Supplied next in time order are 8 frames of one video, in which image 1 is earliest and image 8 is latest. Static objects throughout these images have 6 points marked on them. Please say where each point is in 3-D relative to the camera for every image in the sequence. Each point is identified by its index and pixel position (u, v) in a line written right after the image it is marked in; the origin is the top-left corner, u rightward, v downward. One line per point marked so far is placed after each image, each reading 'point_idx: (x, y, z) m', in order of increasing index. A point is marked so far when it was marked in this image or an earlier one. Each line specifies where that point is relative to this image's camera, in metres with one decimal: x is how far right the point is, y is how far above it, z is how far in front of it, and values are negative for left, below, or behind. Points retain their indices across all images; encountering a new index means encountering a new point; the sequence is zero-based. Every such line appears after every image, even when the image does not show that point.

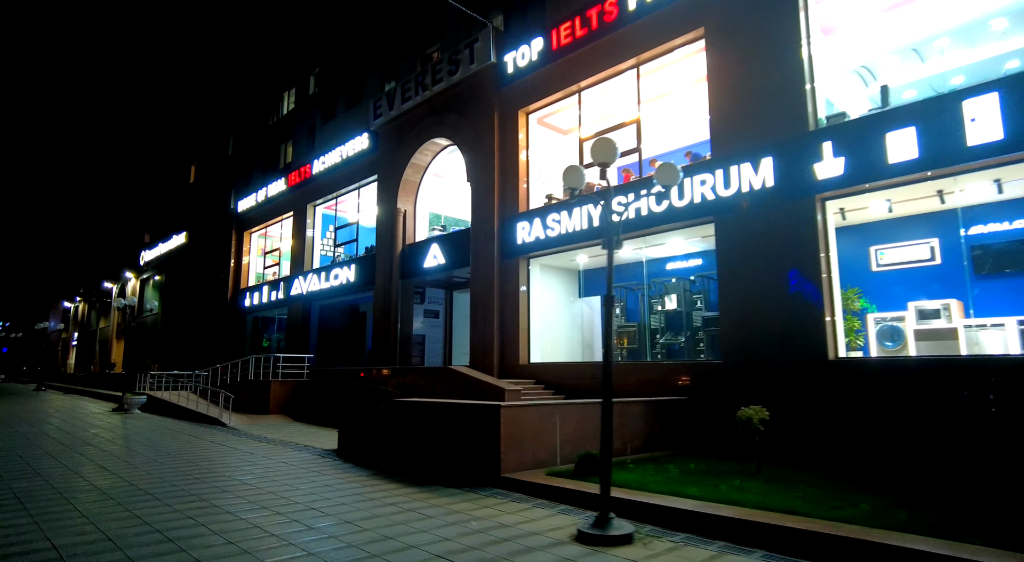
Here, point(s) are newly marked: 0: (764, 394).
0: (+4.4, -2.0, +10.6) m
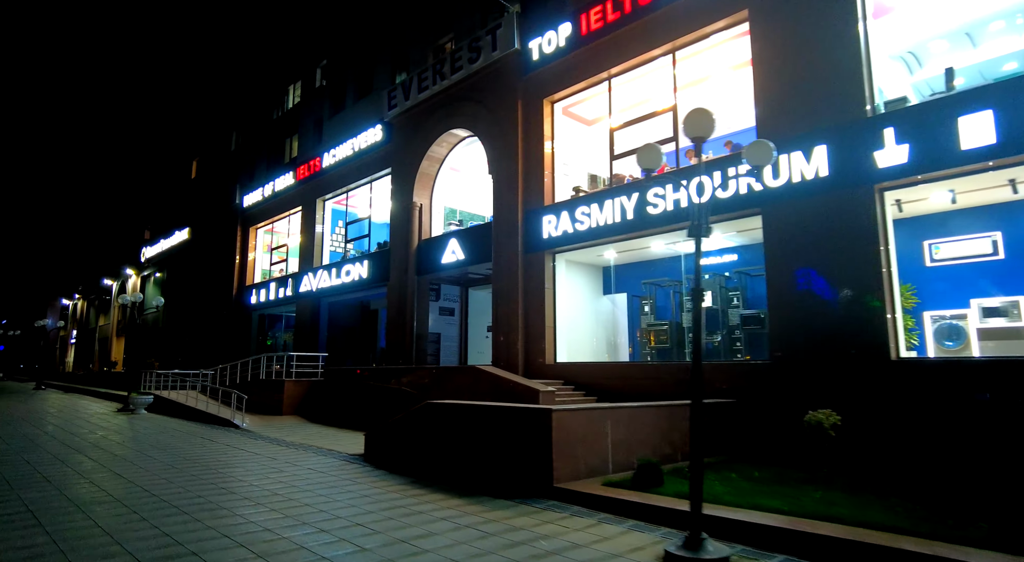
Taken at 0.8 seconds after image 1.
0: (+5.1, -1.9, +10.0) m
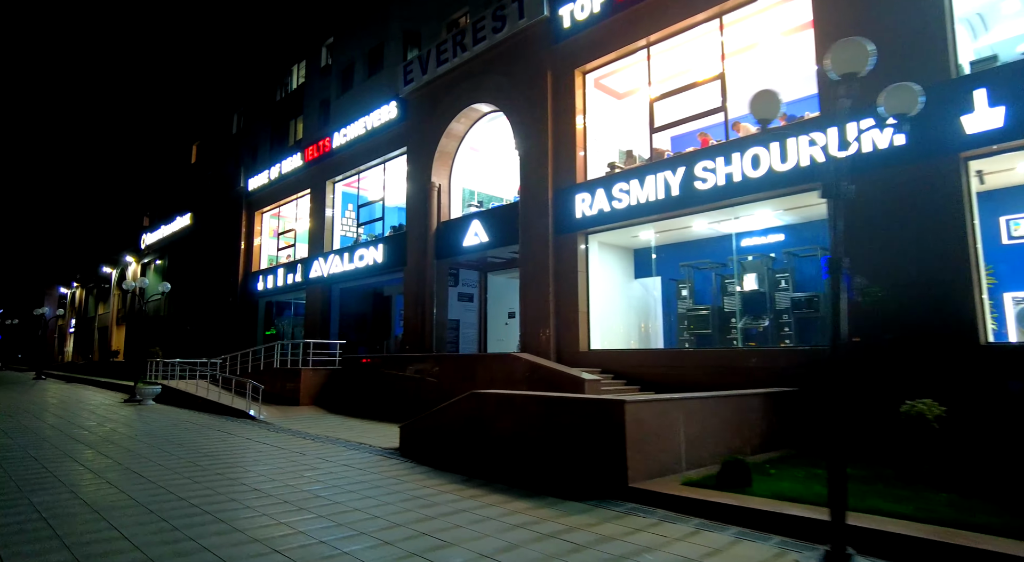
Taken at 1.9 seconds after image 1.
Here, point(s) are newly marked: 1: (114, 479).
0: (+5.9, -1.6, +9.2) m
1: (-5.3, -2.6, +8.1) m
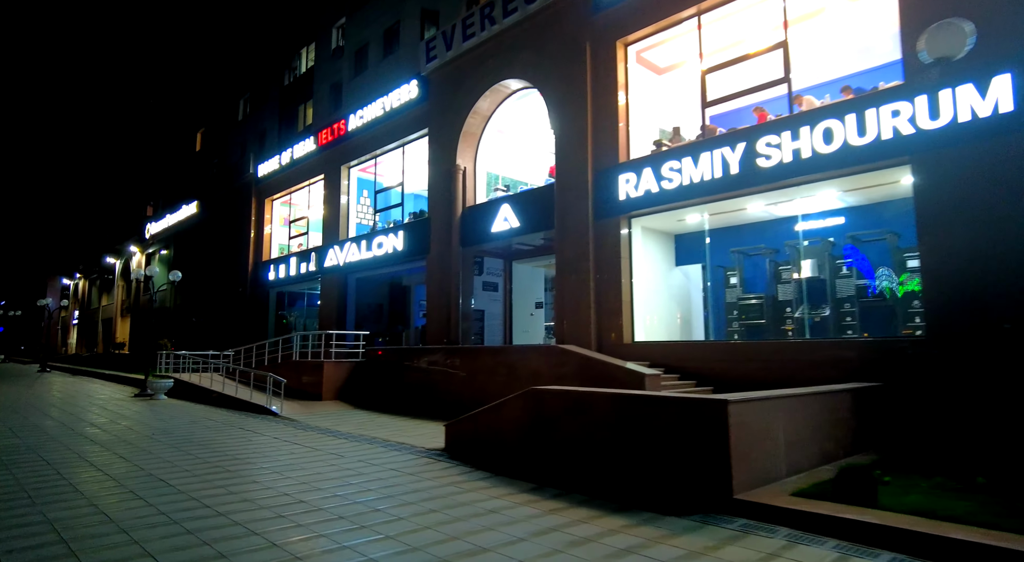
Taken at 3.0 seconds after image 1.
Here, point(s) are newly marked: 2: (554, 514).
0: (+6.7, -1.4, +8.3) m
1: (-4.5, -2.4, +7.2) m
2: (+0.4, -2.2, +5.8) m
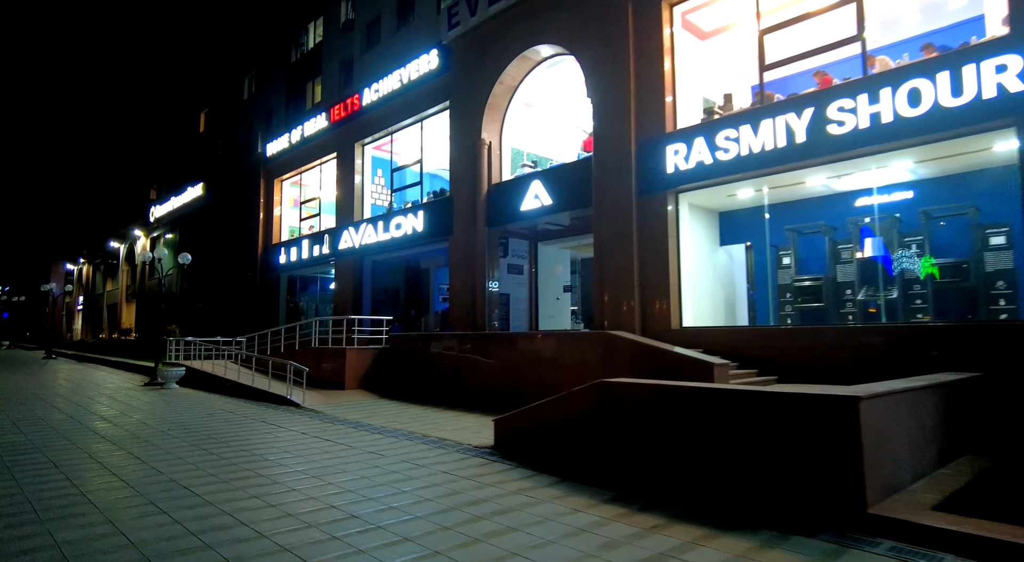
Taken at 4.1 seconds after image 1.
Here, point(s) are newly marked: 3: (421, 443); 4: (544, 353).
0: (+7.5, -1.1, +7.3) m
1: (-3.7, -2.1, +6.3) m
2: (+1.1, -2.0, +4.9) m
3: (-1.3, -2.3, +8.5) m
4: (+0.6, -1.4, +11.5) m
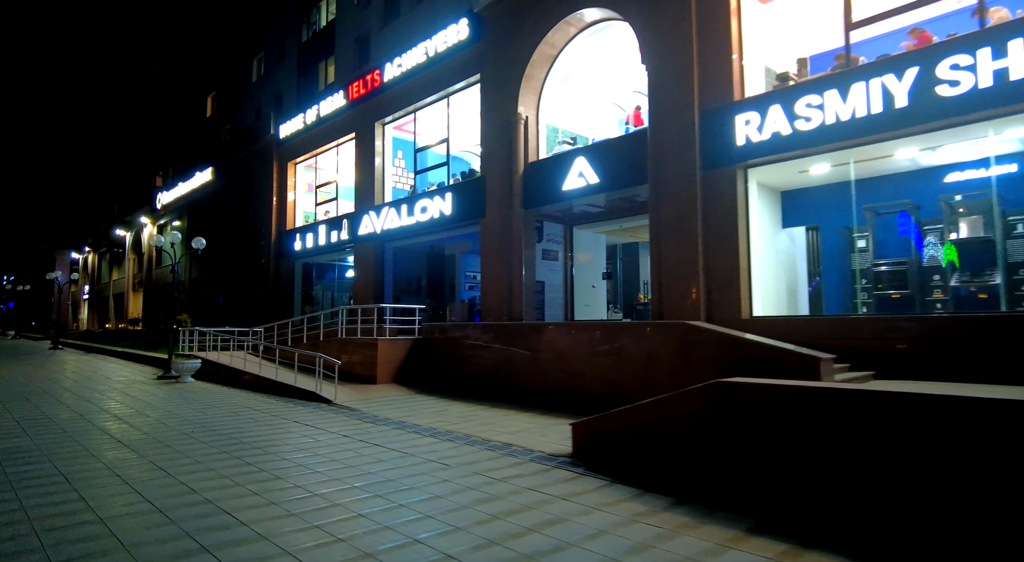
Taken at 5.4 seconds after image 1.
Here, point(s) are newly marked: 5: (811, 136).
0: (+8.4, -0.9, +6.1) m
1: (-2.8, -2.0, +5.2) m
2: (+2.1, -1.9, +3.8) m
3: (-0.3, -2.1, +7.3) m
4: (+1.6, -1.1, +10.3) m
5: (+5.0, +2.4, +10.2) m
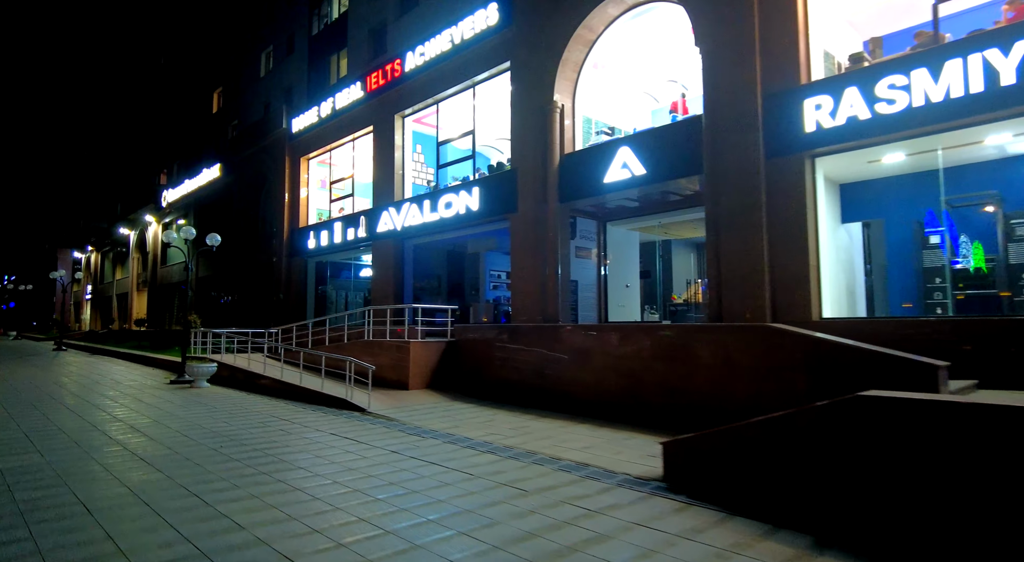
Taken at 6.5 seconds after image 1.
0: (+9.2, -0.8, +5.2) m
1: (-2.0, -1.9, +4.3) m
2: (+2.9, -1.8, +2.9) m
3: (+0.5, -2.0, +6.5) m
4: (+2.4, -1.1, +9.4) m
5: (+5.9, +2.5, +9.3) m
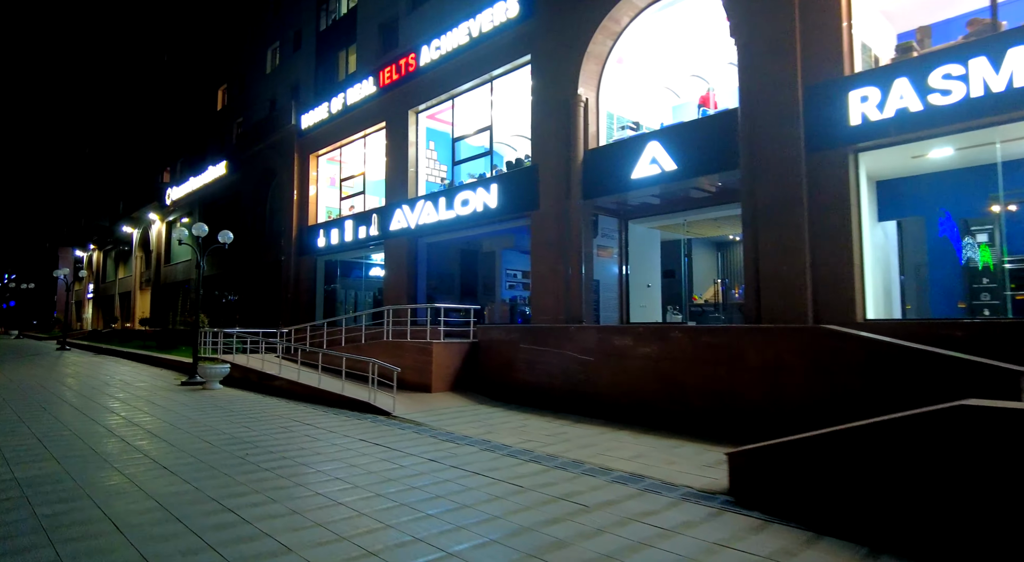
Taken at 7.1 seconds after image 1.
0: (+9.8, -0.8, +4.8) m
1: (-1.5, -1.9, +3.9) m
2: (+3.4, -1.8, +2.5) m
3: (+1.0, -2.0, +6.0) m
4: (+2.9, -1.1, +9.0) m
5: (+6.4, +2.5, +8.9) m
